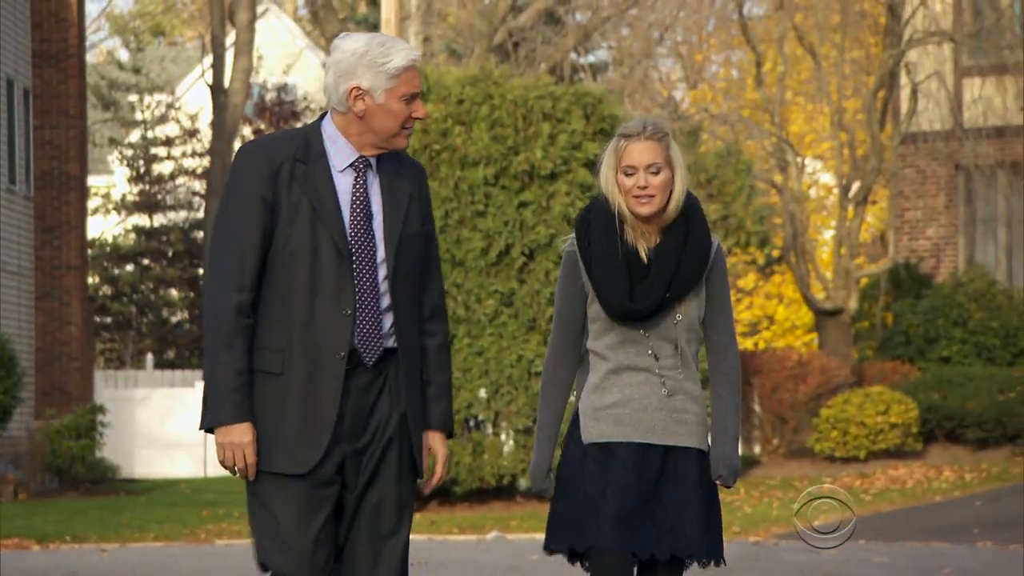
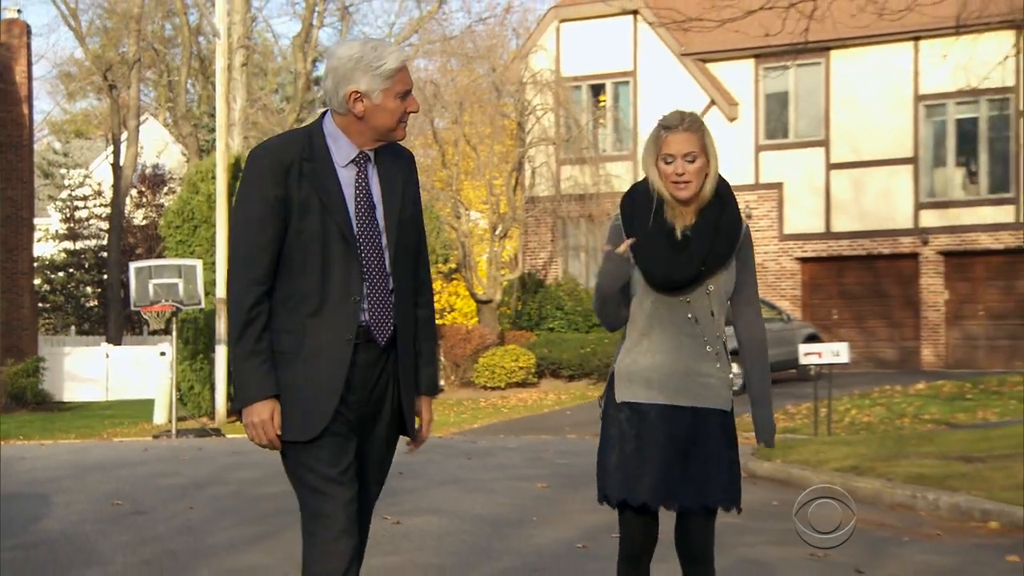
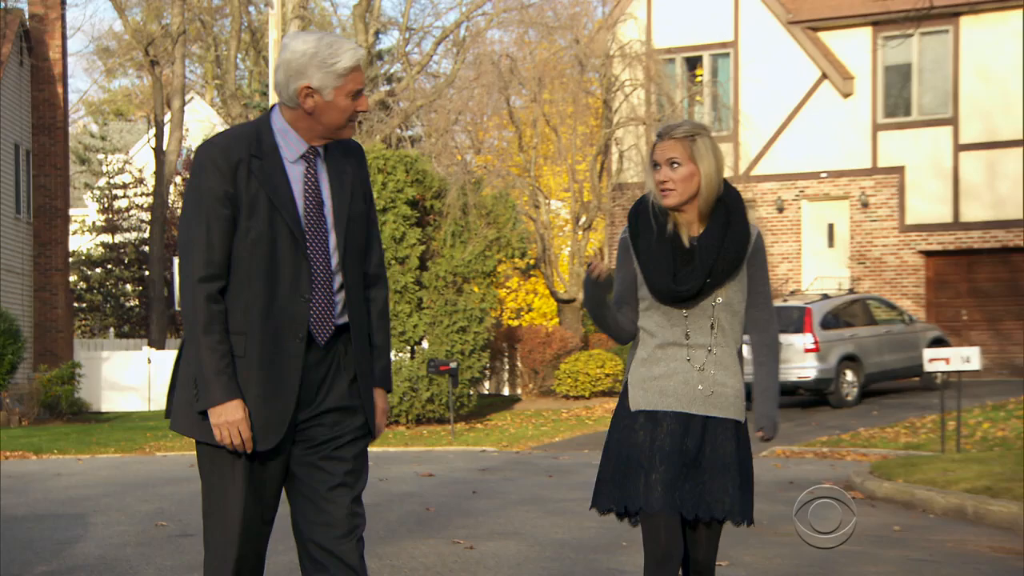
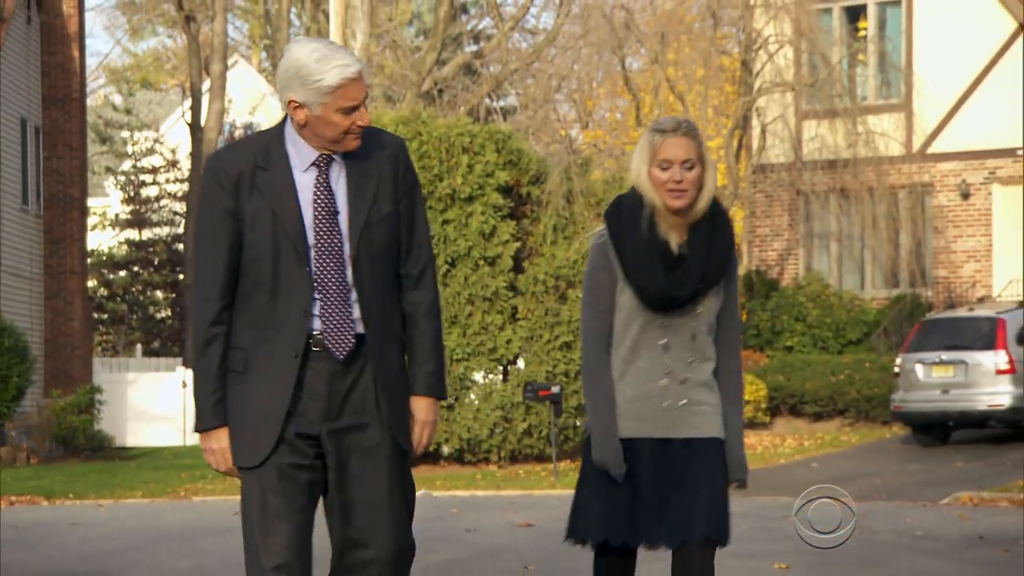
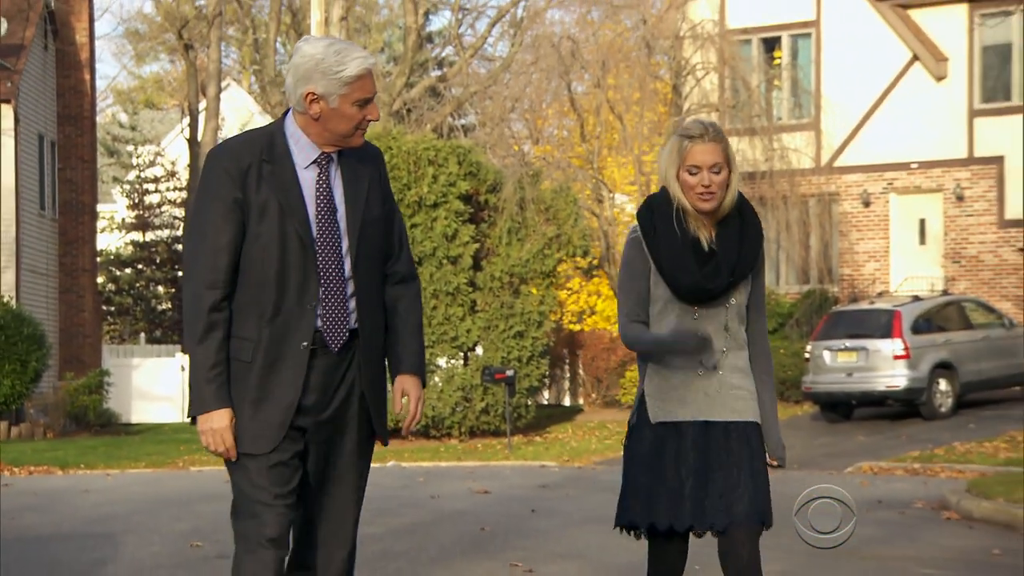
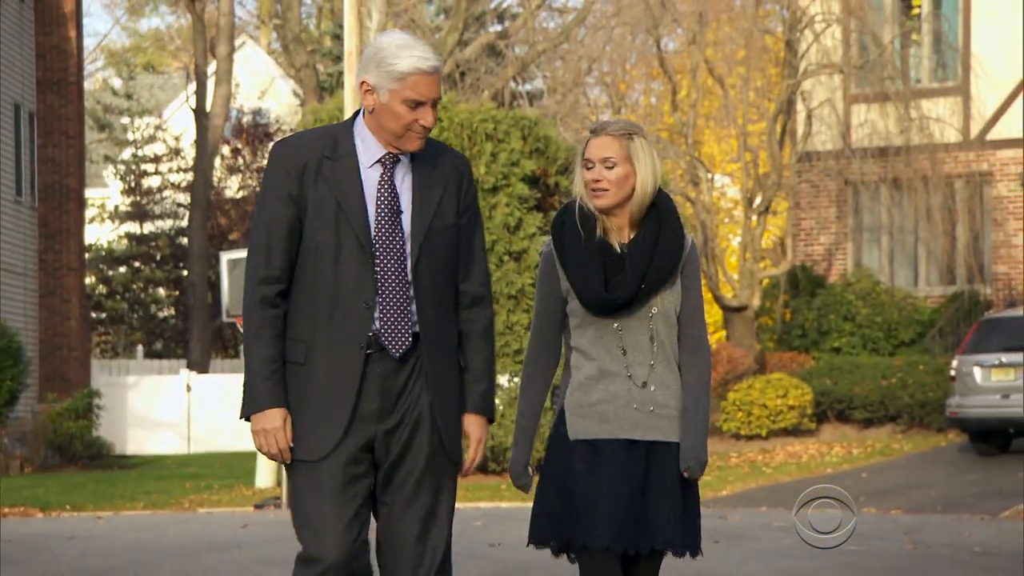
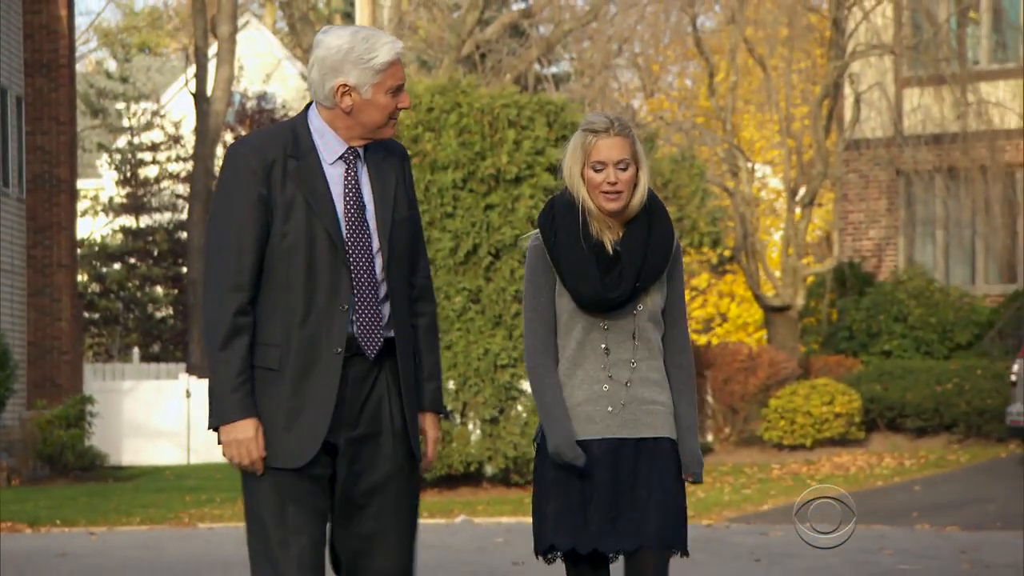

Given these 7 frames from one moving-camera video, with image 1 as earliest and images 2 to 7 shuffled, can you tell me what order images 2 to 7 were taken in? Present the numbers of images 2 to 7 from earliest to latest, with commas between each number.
7, 6, 4, 5, 3, 2
